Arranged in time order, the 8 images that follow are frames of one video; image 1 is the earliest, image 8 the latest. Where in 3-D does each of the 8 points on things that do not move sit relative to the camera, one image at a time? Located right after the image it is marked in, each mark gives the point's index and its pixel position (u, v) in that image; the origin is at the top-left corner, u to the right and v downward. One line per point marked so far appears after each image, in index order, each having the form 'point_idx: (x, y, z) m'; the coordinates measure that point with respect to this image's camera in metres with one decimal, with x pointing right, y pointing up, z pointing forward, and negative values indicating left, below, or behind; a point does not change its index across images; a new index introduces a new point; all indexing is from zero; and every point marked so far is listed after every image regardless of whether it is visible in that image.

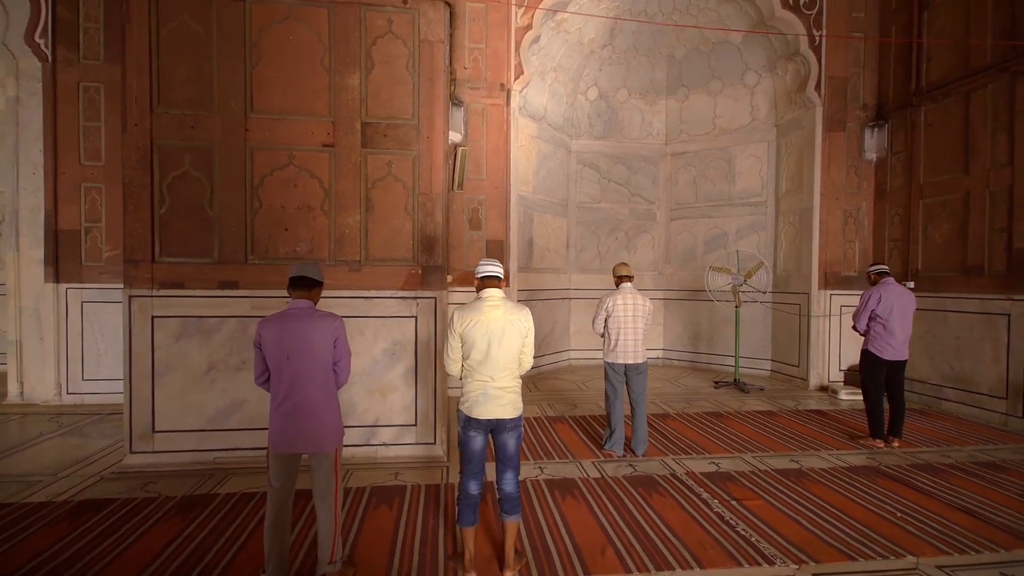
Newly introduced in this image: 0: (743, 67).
0: (+3.2, +3.1, +6.7) m
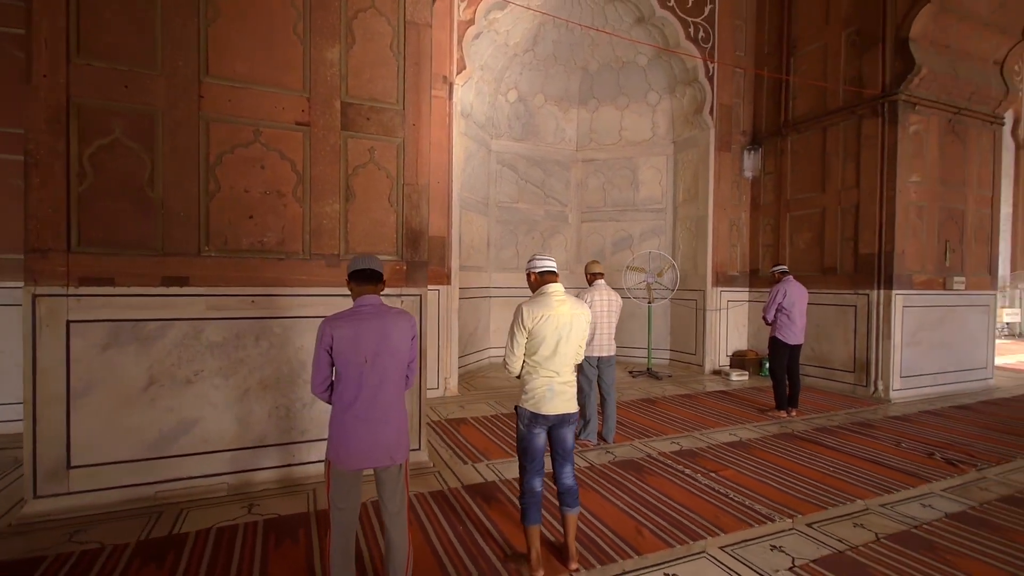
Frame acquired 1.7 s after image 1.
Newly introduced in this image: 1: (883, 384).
0: (+2.1, +3.1, +7.4) m
1: (+4.3, -1.1, +5.6) m
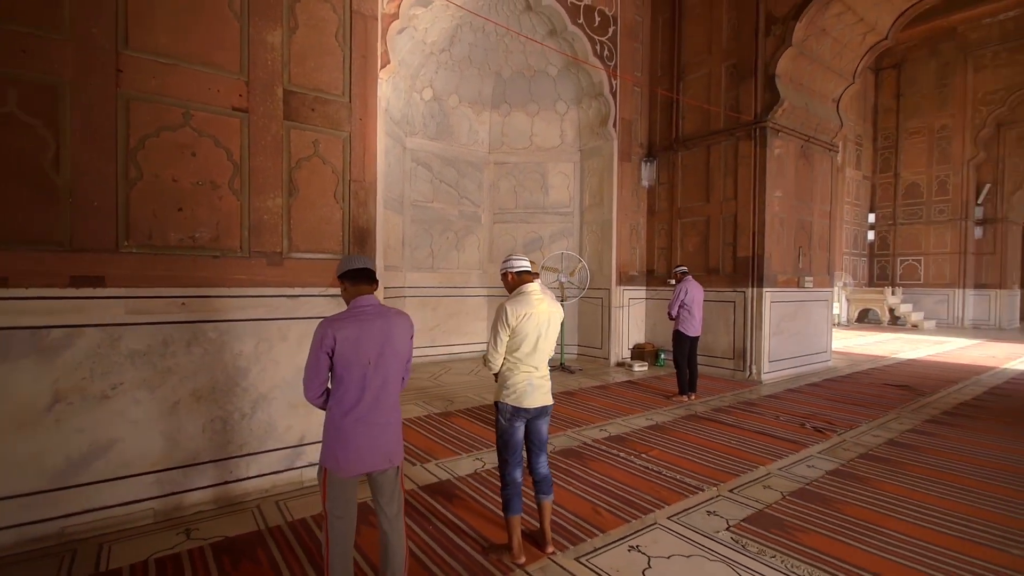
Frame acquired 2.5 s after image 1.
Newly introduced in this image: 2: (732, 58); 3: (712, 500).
0: (+0.7, +3.1, +7.9) m
1: (+3.3, -1.1, +6.6) m
2: (+3.1, +3.2, +6.8) m
3: (+1.2, -1.3, +3.0) m
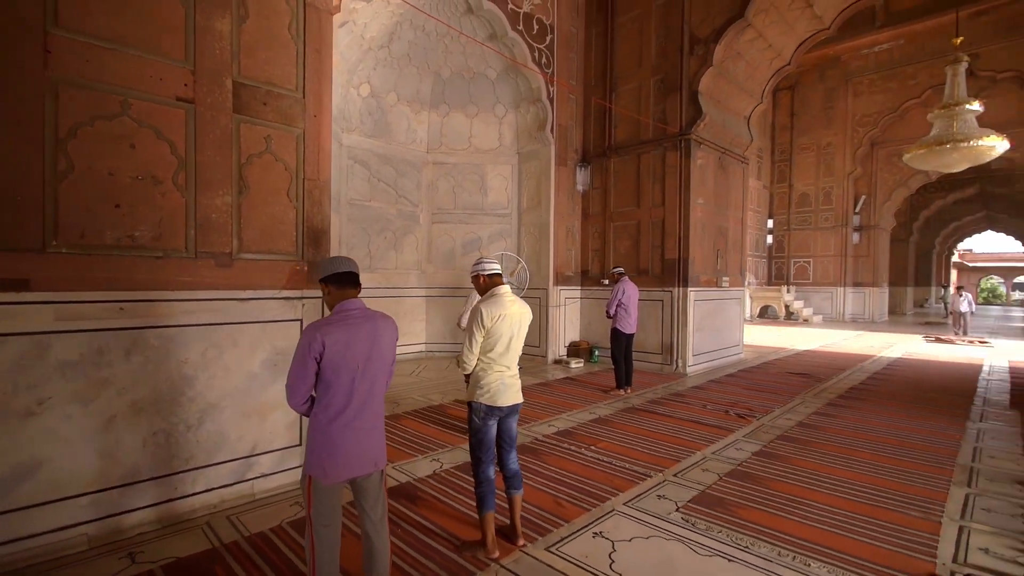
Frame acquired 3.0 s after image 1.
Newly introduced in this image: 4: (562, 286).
0: (-0.3, +3.1, +8.0) m
1: (+2.5, -1.1, +7.1) m
2: (+2.2, +3.2, +7.3) m
3: (+1.0, -1.3, +3.2) m
4: (+0.8, 0.0, +7.9) m
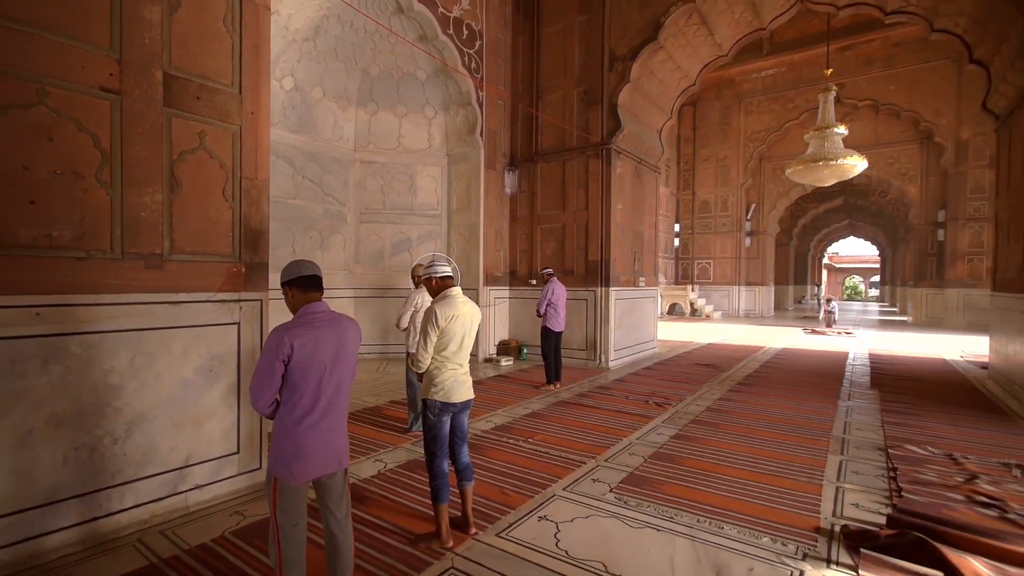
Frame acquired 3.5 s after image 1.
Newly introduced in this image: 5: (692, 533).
0: (-1.4, +3.1, +8.0) m
1: (+1.4, -1.1, +7.6) m
2: (+1.1, +3.2, +7.8) m
3: (+0.6, -1.3, +3.5) m
4: (-0.3, 0.0, +8.1) m
5: (+1.0, -1.3, +2.7) m
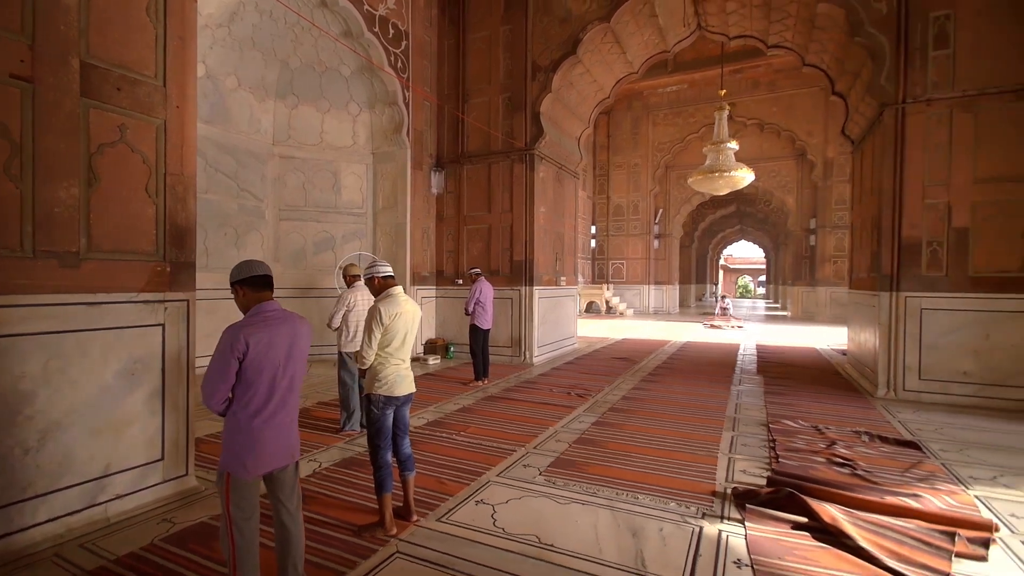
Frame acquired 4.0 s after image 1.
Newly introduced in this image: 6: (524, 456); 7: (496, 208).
0: (-2.7, +3.1, +7.8) m
1: (+0.3, -1.1, +7.9) m
2: (-0.1, +3.3, +8.0) m
3: (+0.1, -1.3, +3.8) m
4: (-1.6, 0.0, +8.1) m
5: (+0.6, -1.3, +3.0) m
6: (+0.1, -1.3, +3.8) m
7: (-0.3, +1.3, +8.1) m
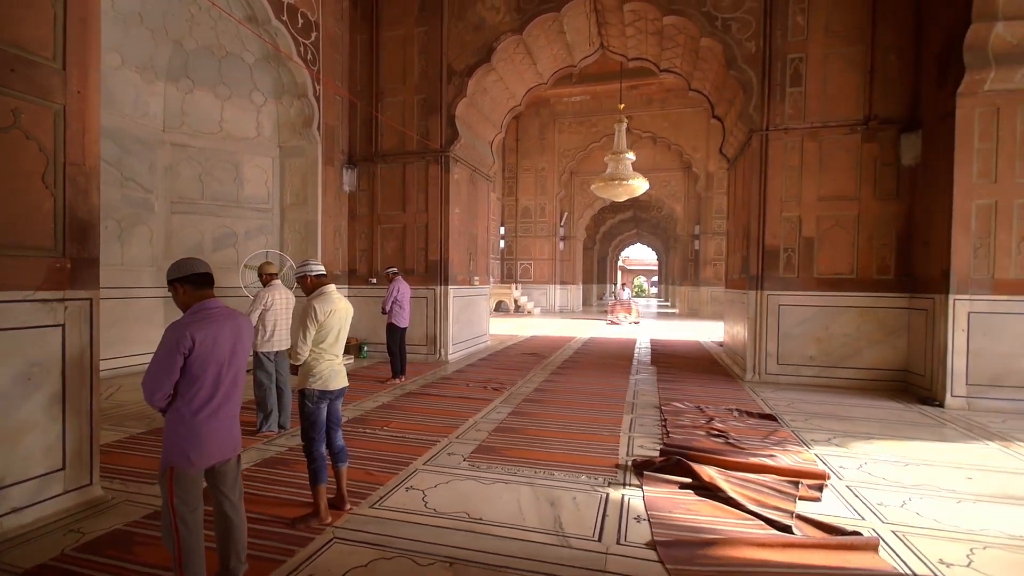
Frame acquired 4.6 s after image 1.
0: (-4.0, +3.1, +7.4) m
1: (-1.1, -1.0, +8.1) m
2: (-1.5, +3.3, +8.1) m
3: (-0.5, -1.3, +4.0) m
4: (-3.0, 0.0, +7.9) m
5: (+0.1, -1.3, +3.3) m
6: (-0.5, -1.3, +4.0) m
7: (-1.7, +1.4, +8.1) m
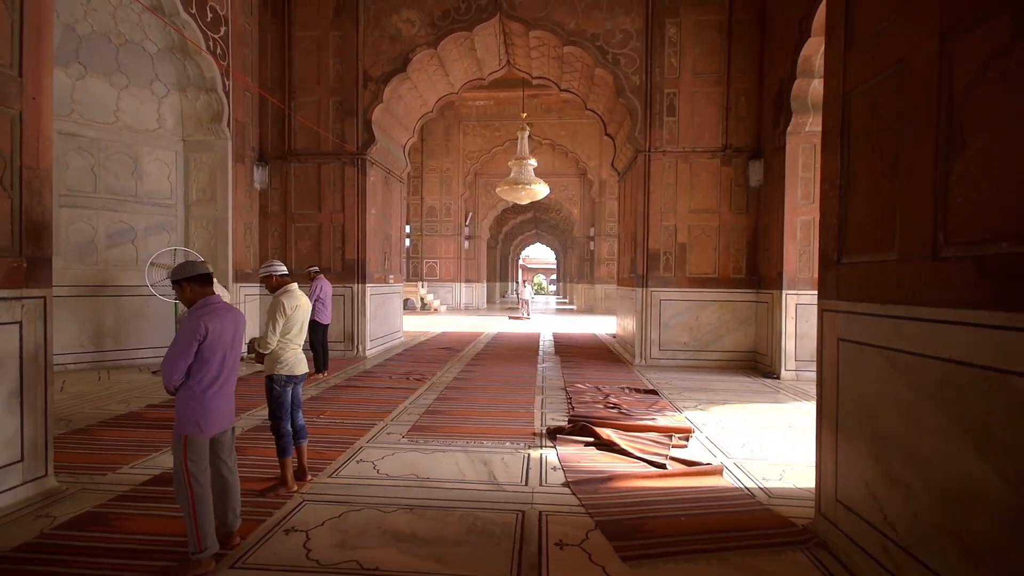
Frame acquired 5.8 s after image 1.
0: (-5.3, +3.1, +7.1) m
1: (-2.6, -1.0, +8.4) m
2: (-3.0, +3.3, +8.3) m
3: (-1.2, -1.3, +4.4) m
4: (-4.4, +0.1, +7.8) m
5: (-0.4, -1.3, +3.9) m
6: (-1.2, -1.3, +4.5) m
7: (-3.2, +1.4, +8.3) m
